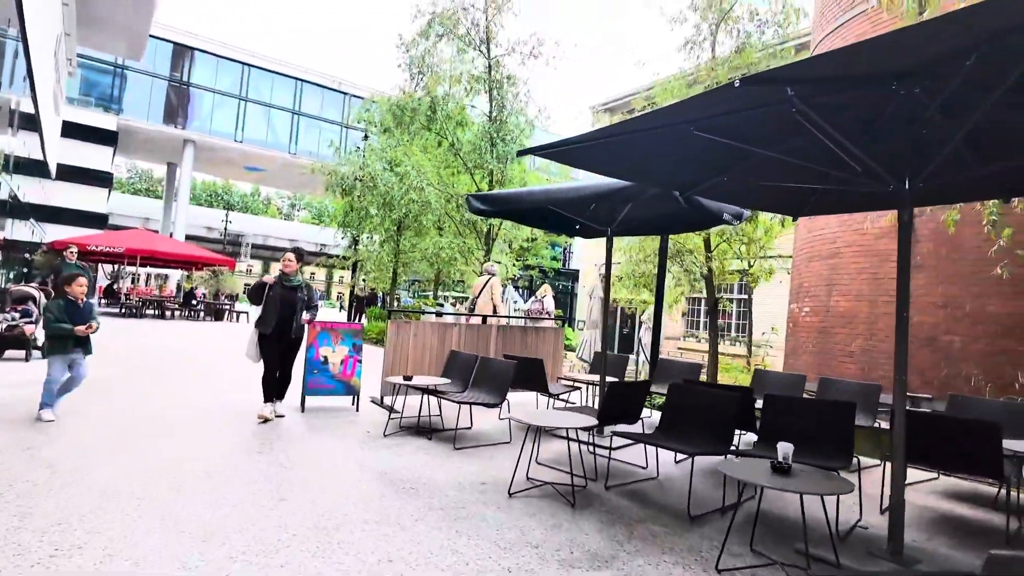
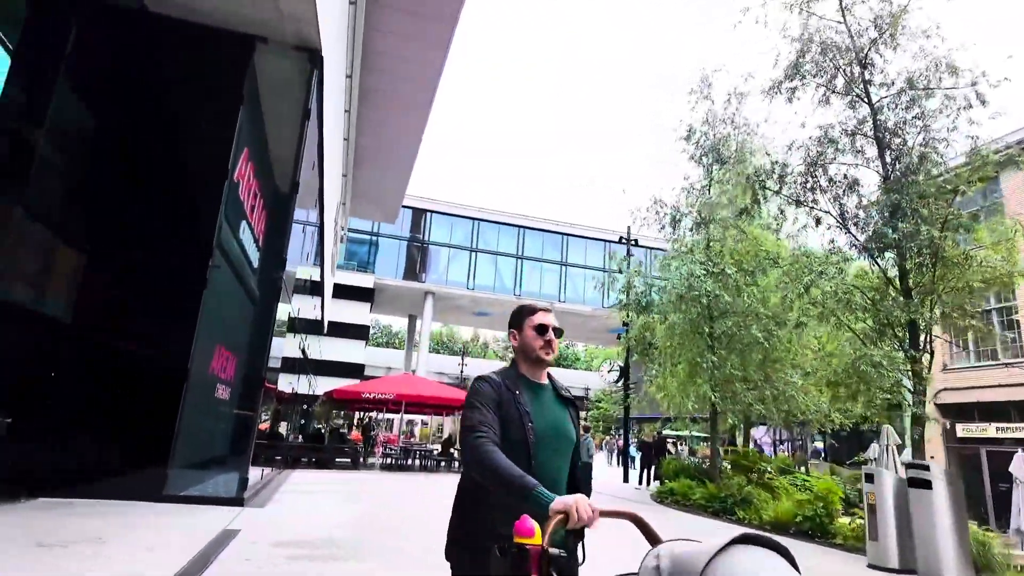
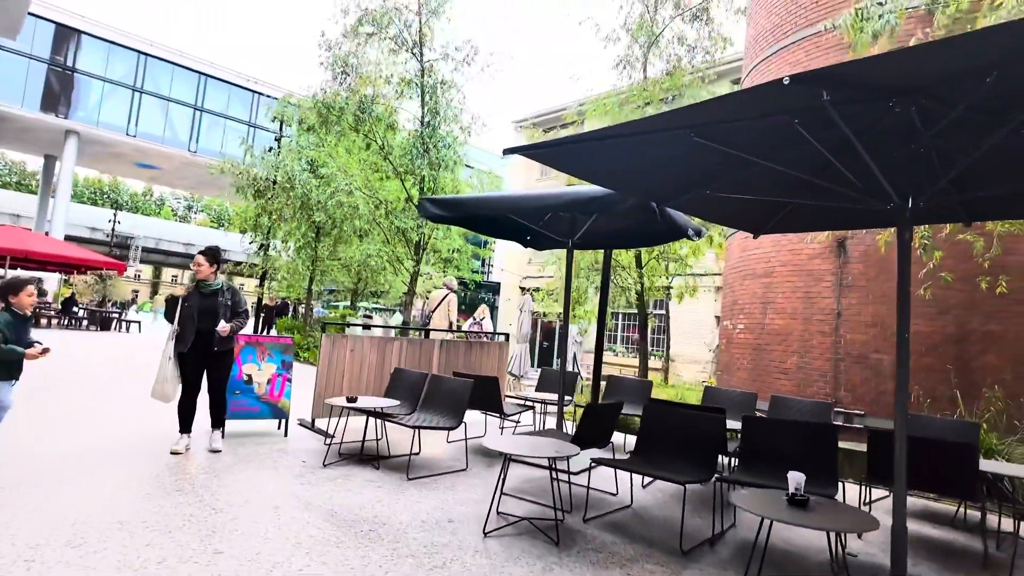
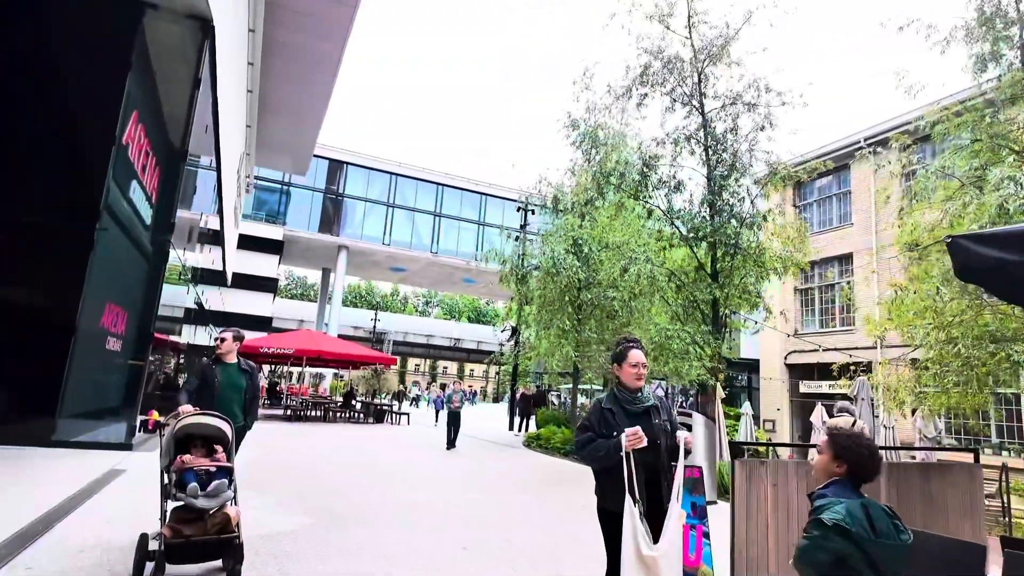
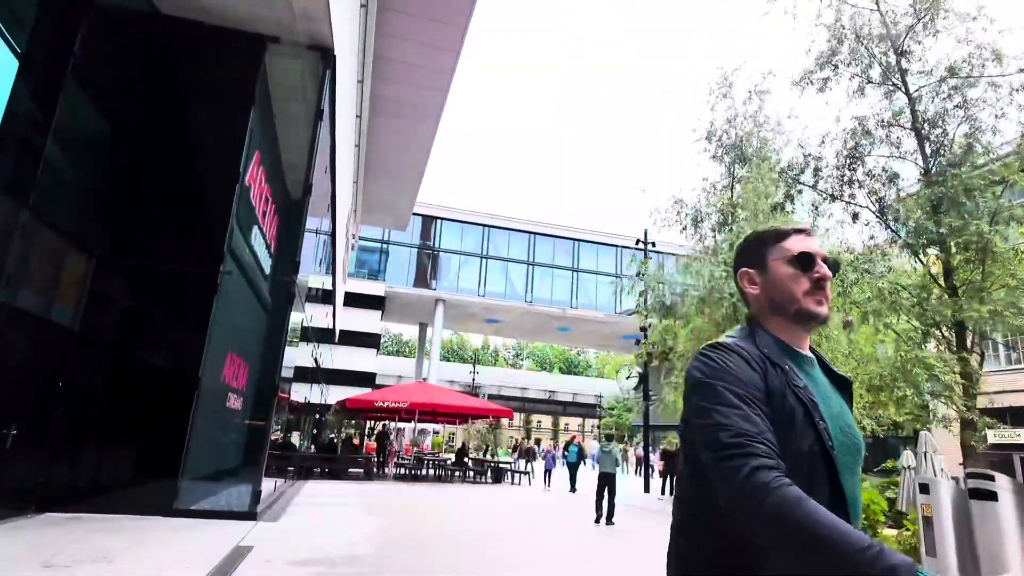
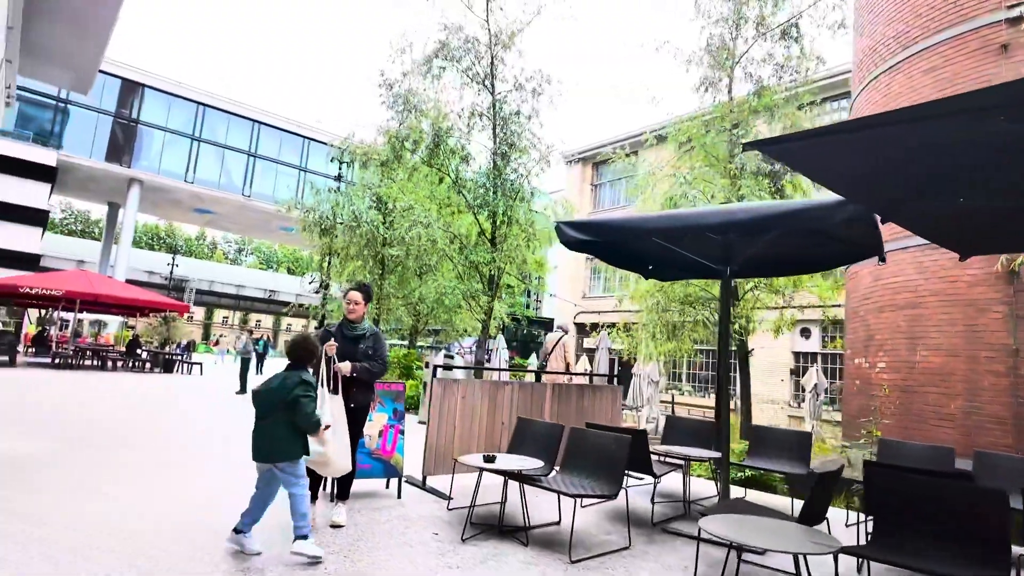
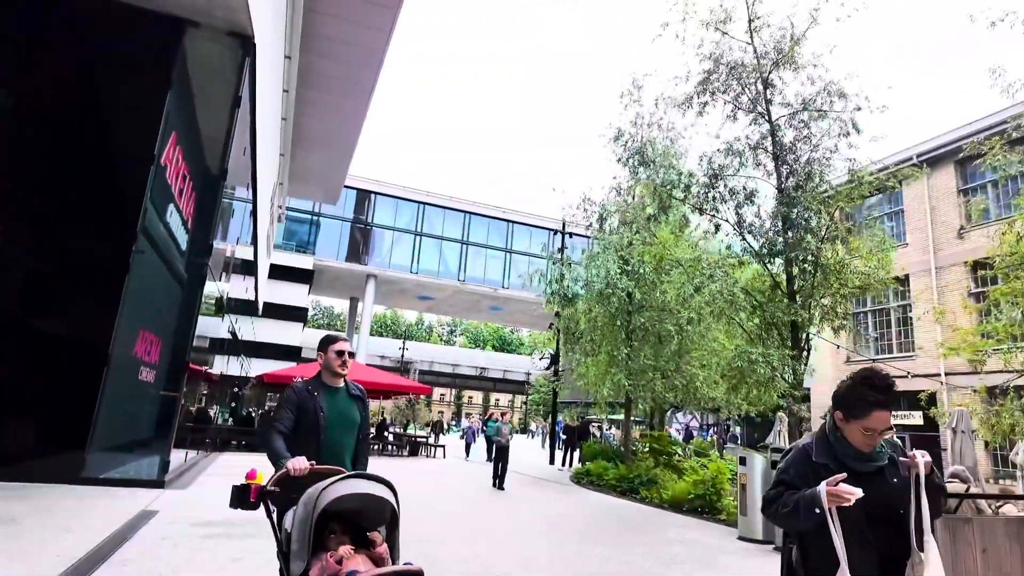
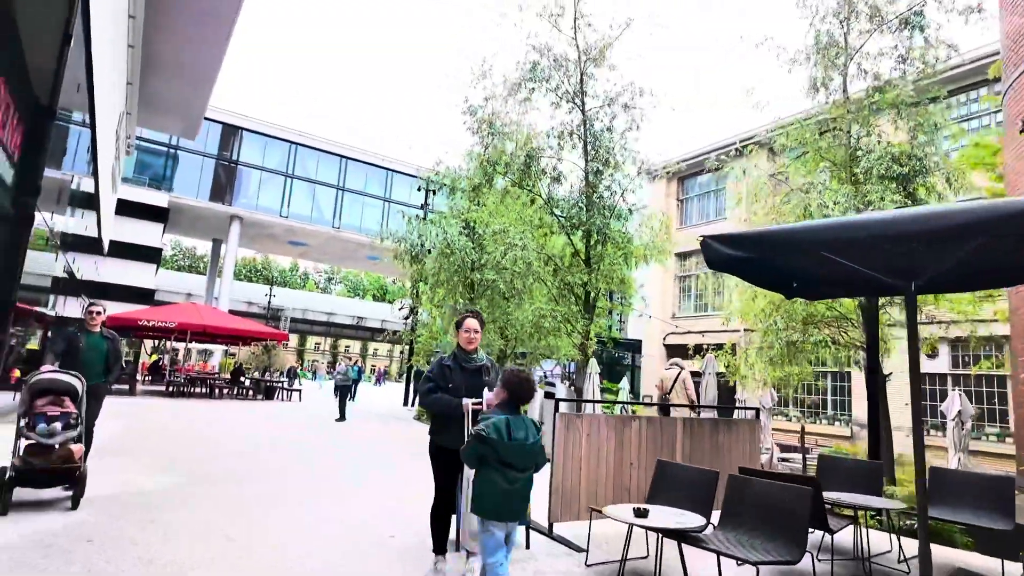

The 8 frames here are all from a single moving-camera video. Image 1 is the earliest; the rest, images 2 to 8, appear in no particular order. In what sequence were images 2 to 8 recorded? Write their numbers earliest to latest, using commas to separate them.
3, 6, 8, 4, 7, 2, 5
